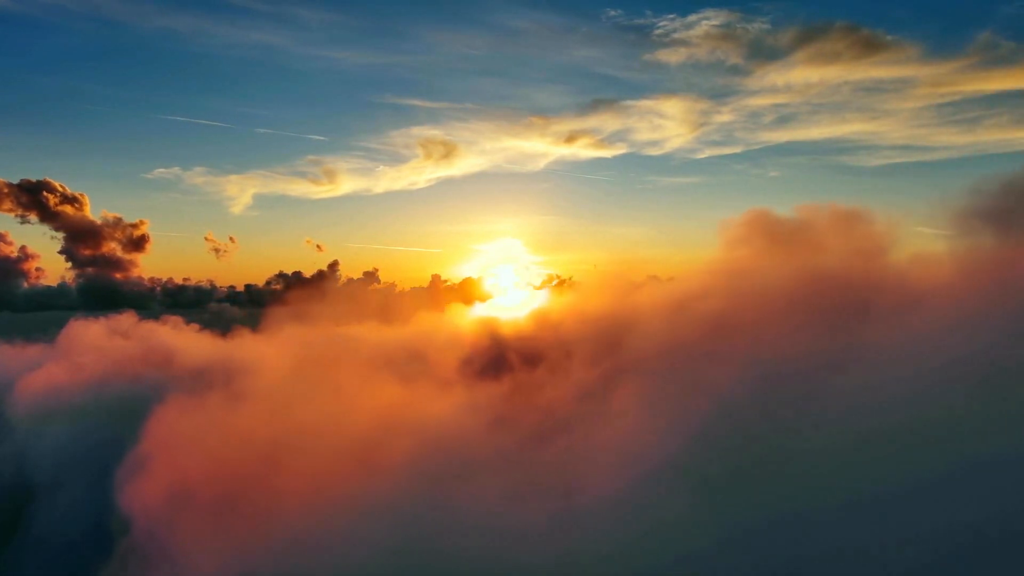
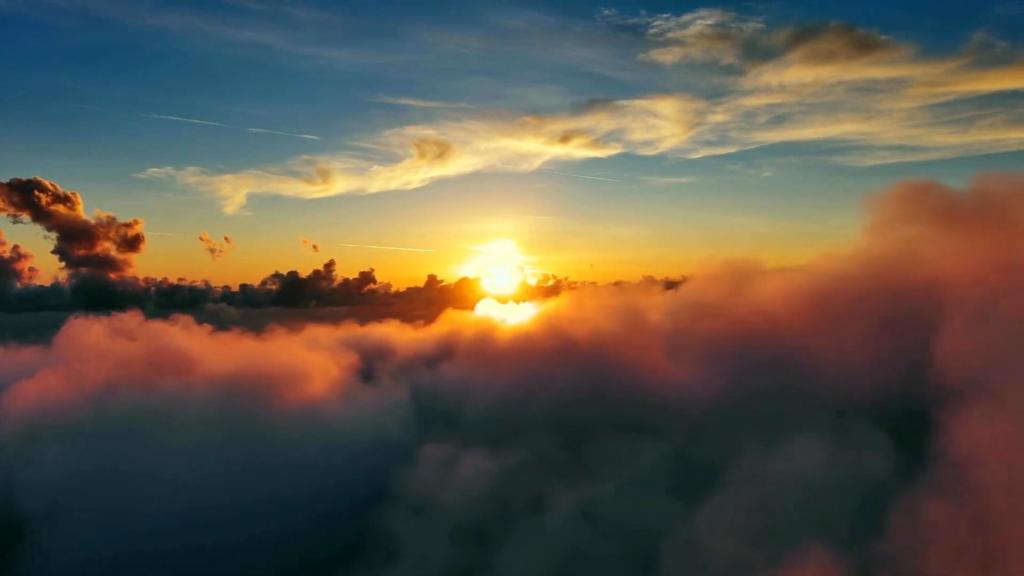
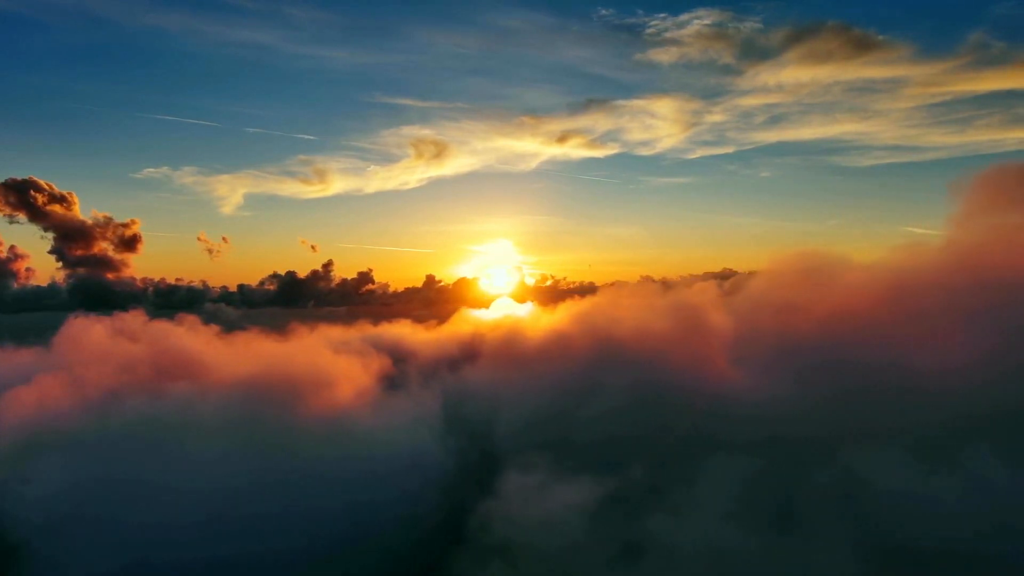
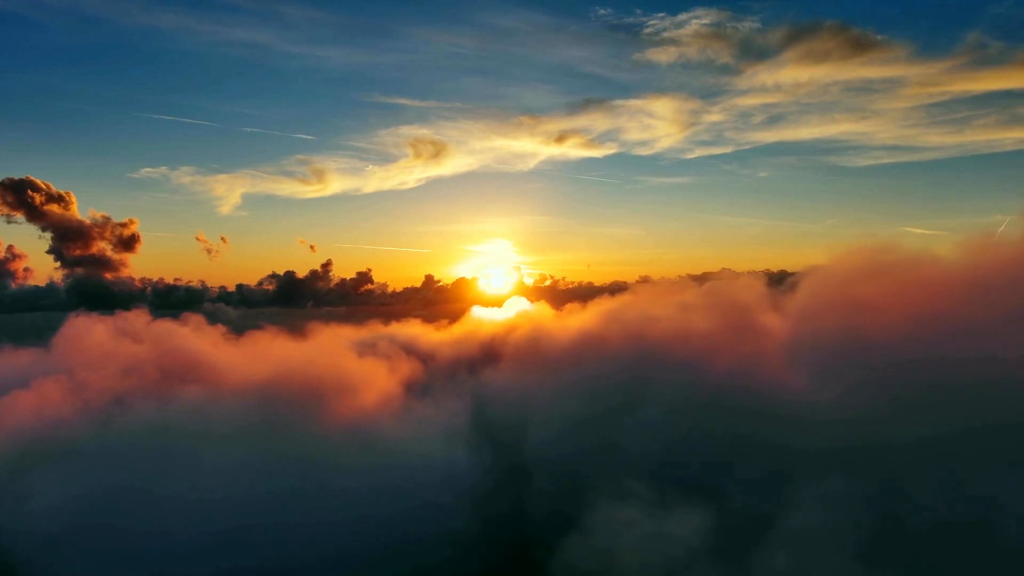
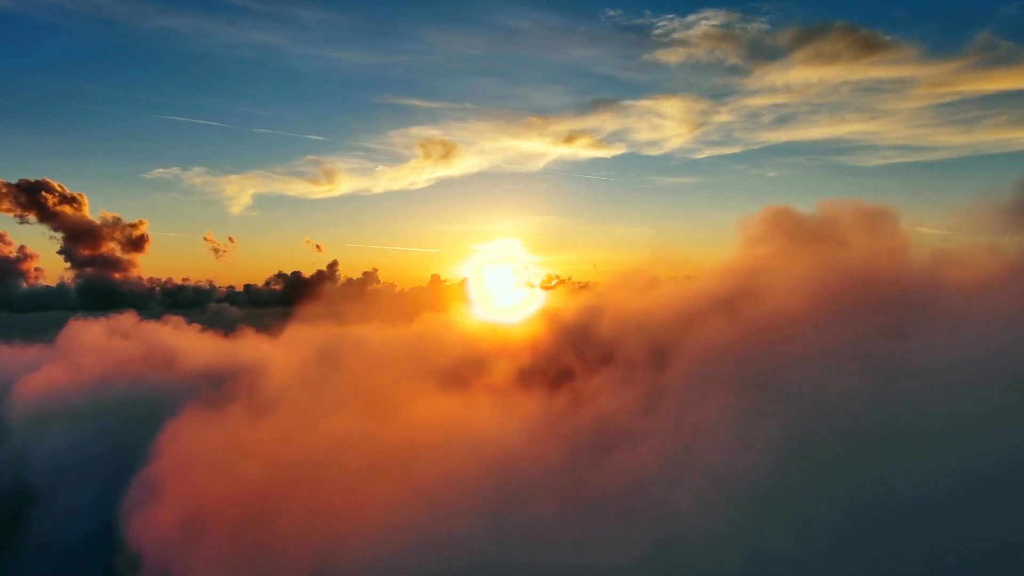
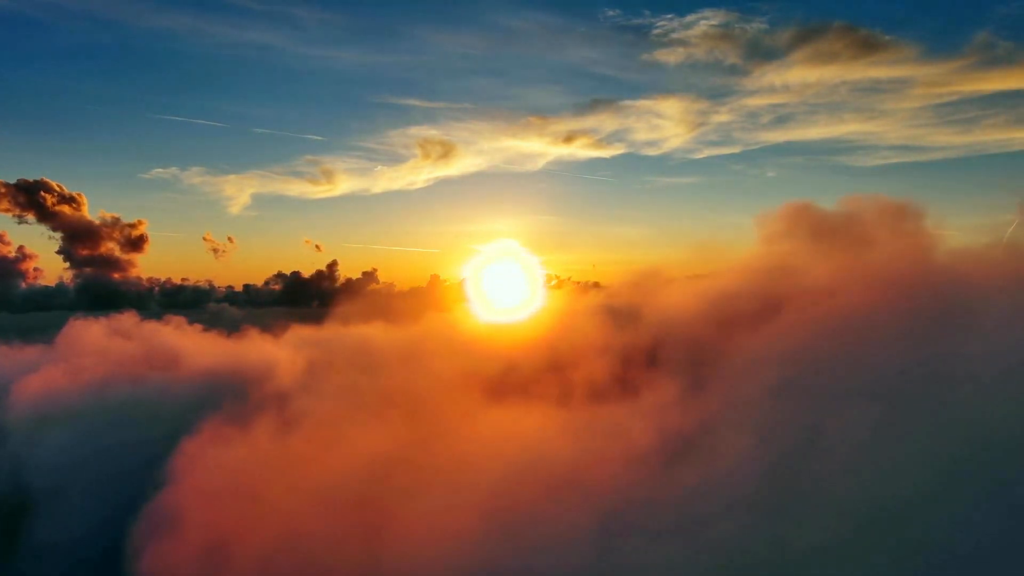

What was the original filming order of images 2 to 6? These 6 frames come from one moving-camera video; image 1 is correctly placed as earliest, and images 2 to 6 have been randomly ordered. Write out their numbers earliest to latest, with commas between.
5, 6, 2, 3, 4
